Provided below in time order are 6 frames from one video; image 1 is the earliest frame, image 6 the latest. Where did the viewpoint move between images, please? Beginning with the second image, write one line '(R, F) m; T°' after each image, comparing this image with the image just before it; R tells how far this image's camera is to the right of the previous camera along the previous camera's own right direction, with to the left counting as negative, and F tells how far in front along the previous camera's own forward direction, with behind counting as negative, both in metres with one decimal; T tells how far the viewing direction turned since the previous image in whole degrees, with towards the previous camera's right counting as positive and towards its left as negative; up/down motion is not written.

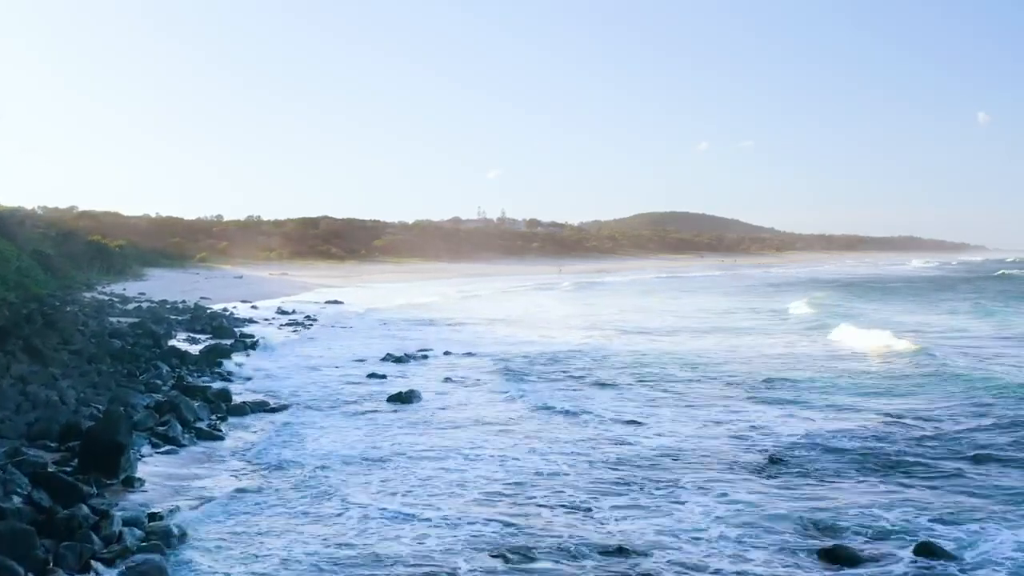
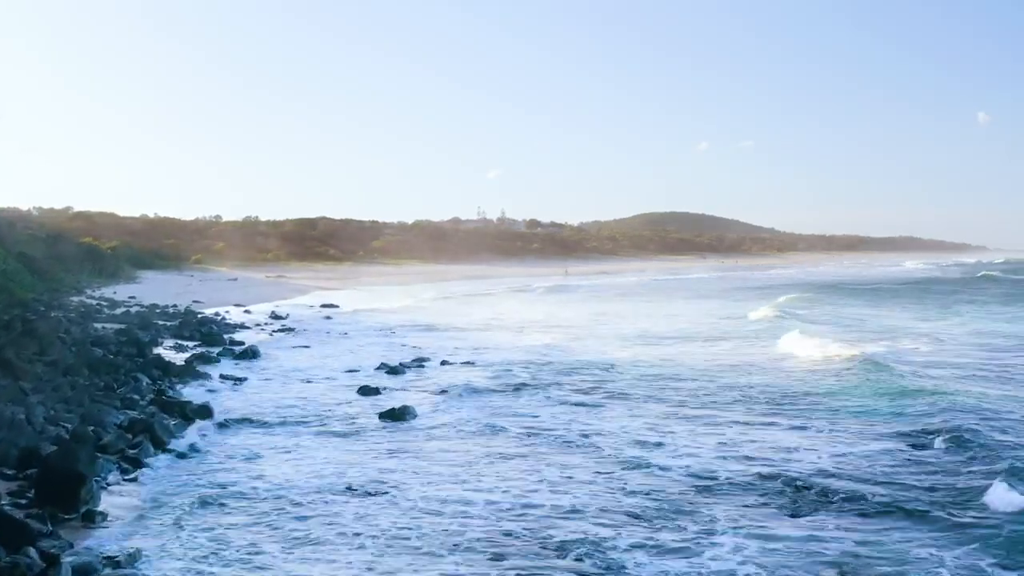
(0.0, +0.9) m; 0°
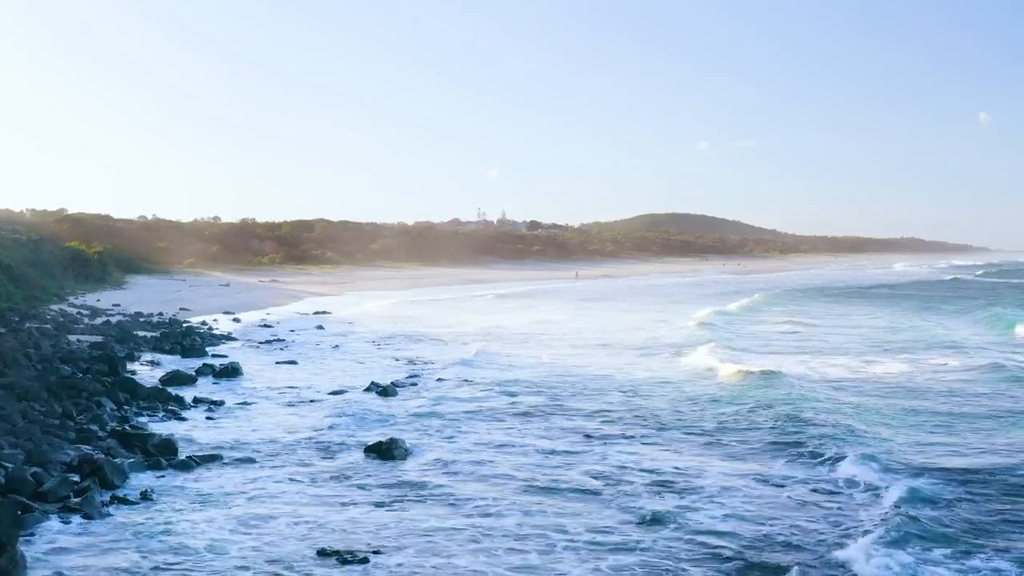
(0.0, +1.6) m; 0°
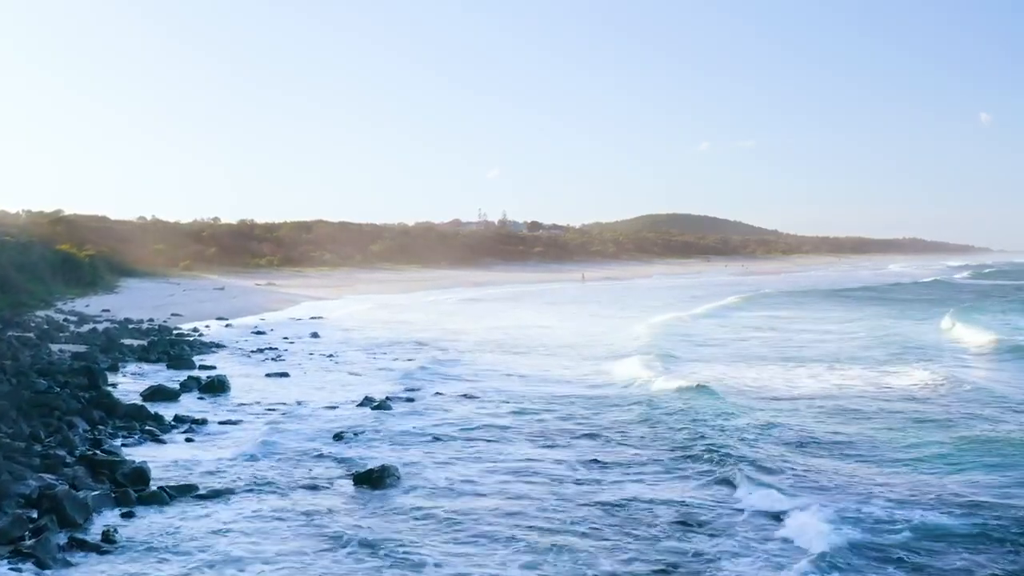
(0.0, +1.1) m; 0°
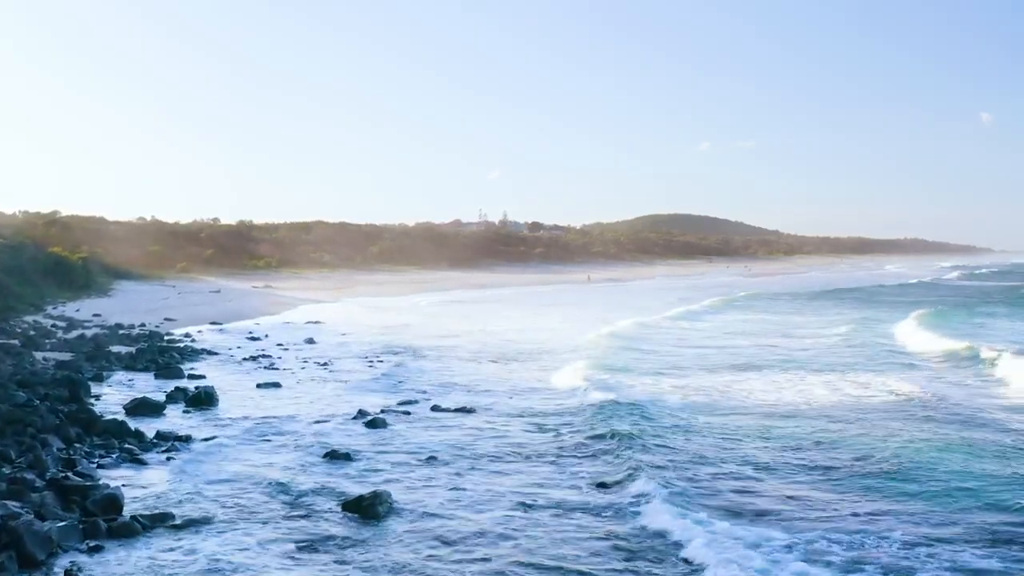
(0.0, +0.9) m; 0°
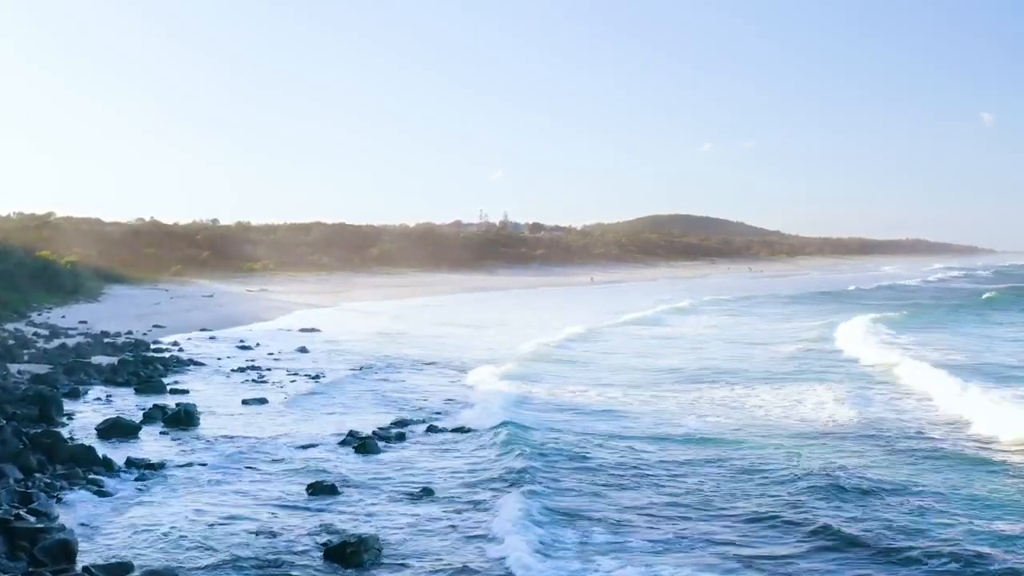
(0.0, +1.2) m; 0°
